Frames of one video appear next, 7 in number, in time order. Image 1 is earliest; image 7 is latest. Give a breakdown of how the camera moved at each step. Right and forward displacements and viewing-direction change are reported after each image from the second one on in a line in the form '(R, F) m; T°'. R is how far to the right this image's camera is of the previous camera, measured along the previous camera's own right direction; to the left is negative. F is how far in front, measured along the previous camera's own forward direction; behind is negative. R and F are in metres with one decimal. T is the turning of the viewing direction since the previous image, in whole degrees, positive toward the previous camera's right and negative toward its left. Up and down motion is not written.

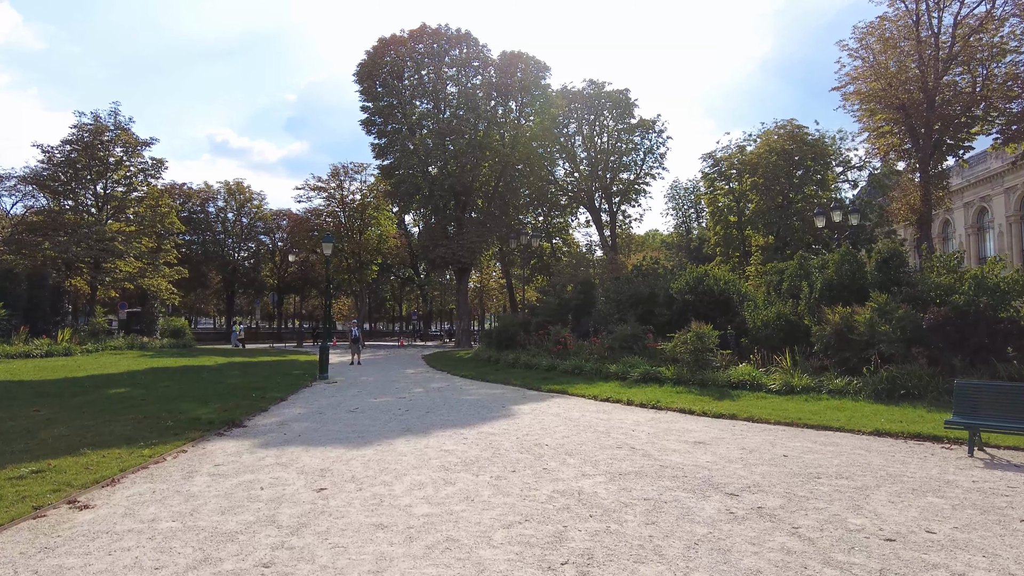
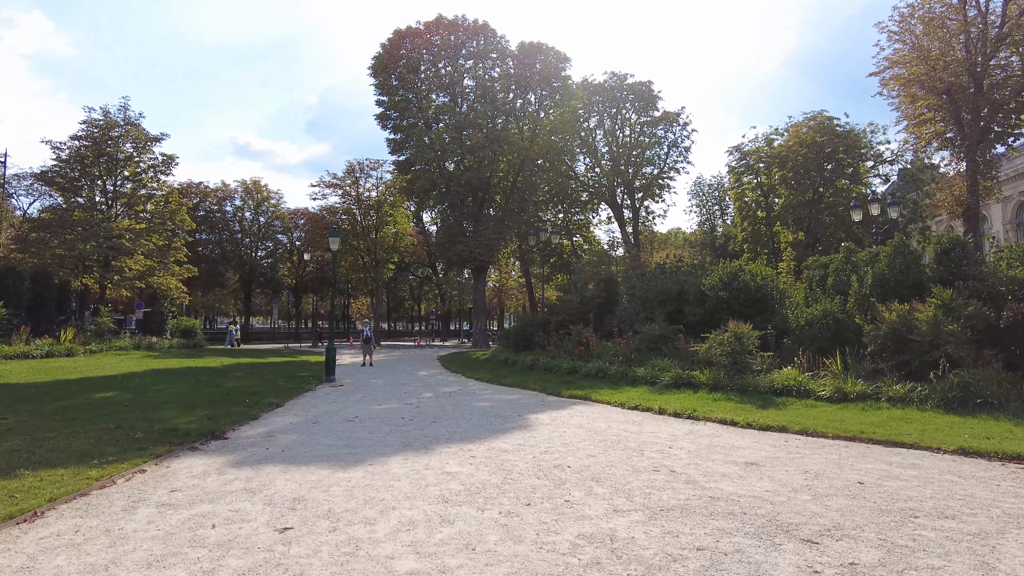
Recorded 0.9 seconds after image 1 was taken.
(+0.1, +1.3) m; -2°
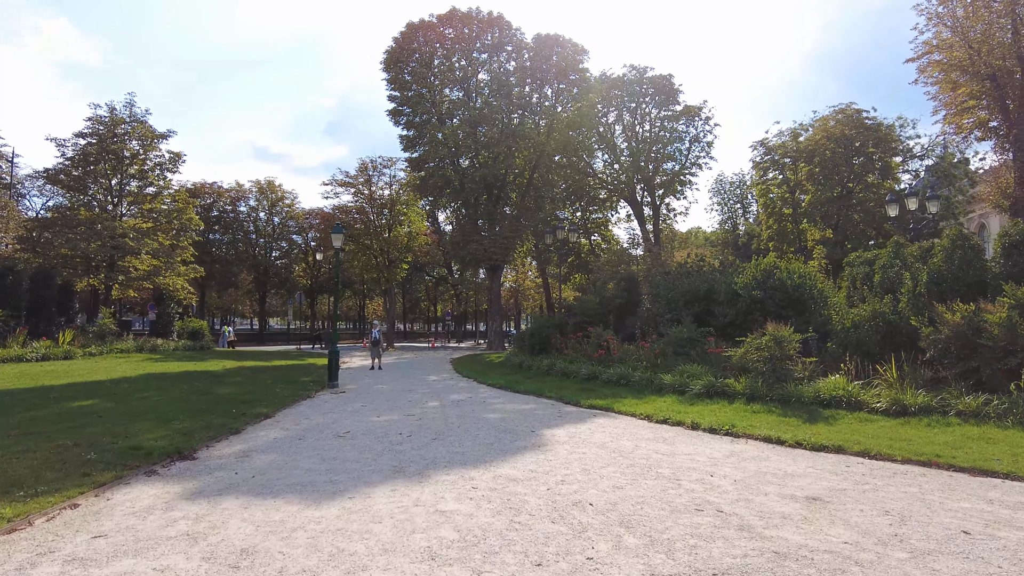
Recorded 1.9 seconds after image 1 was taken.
(+0.1, +1.2) m; -2°
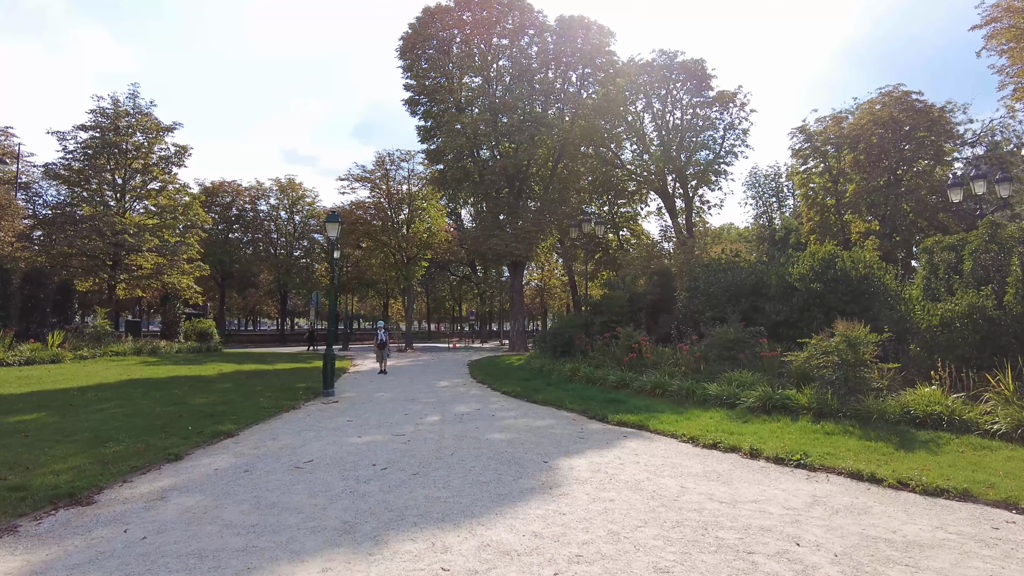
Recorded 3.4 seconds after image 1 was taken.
(+0.3, +2.1) m; -2°
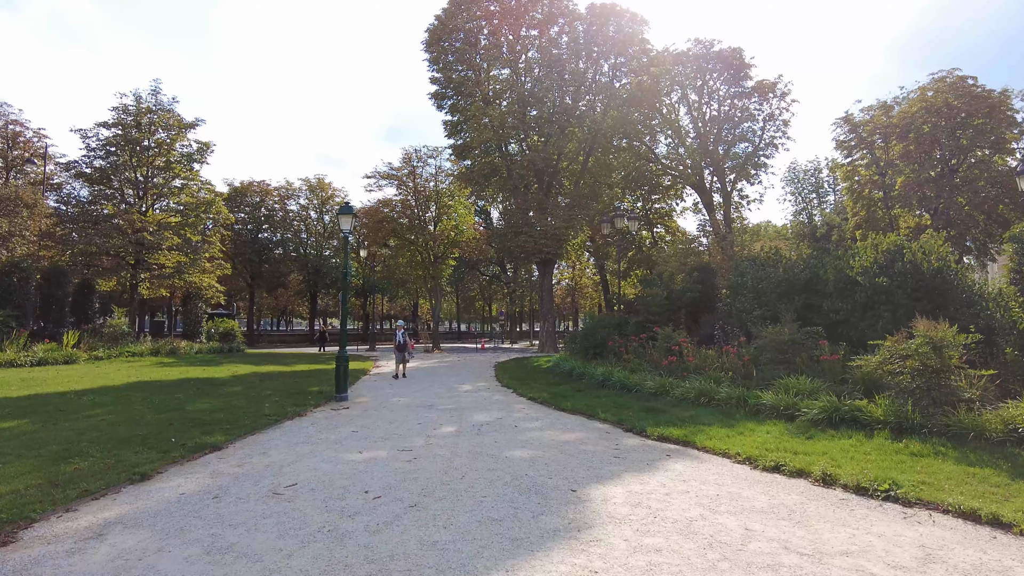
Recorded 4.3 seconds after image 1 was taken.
(+0.1, +1.2) m; -3°
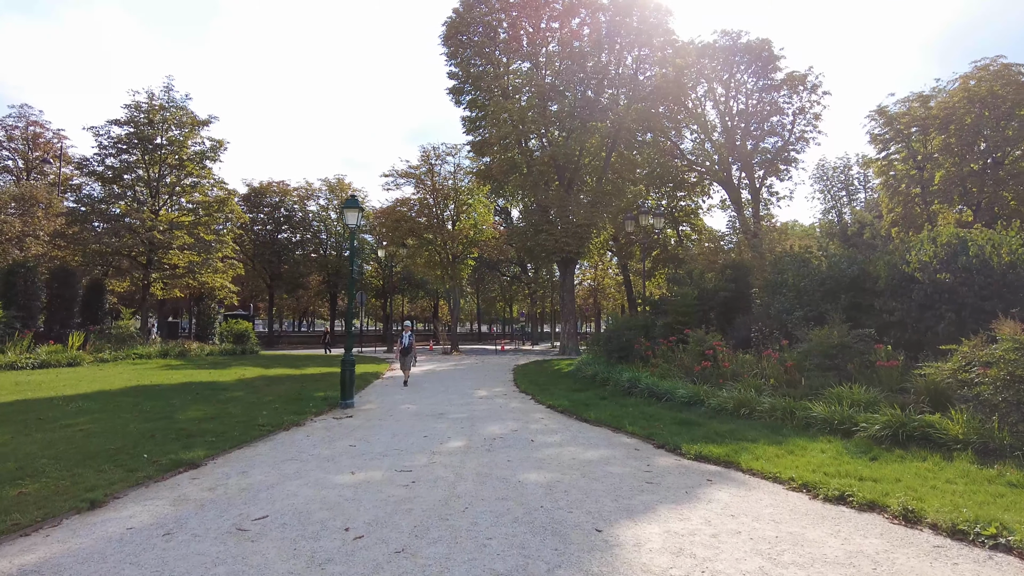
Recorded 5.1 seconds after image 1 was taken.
(+0.1, +1.1) m; -2°
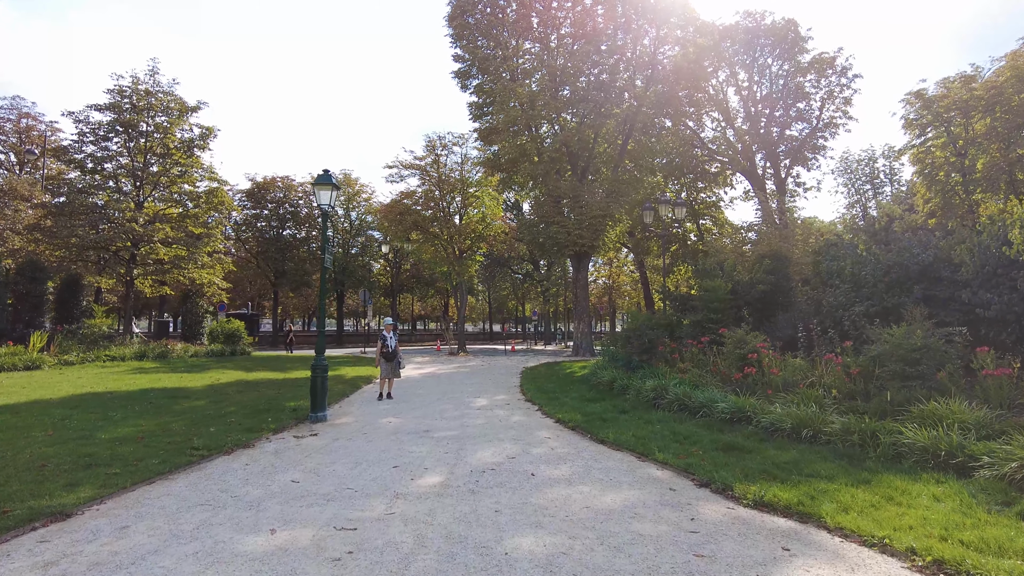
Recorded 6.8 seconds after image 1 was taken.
(+0.2, +2.1) m; -1°
